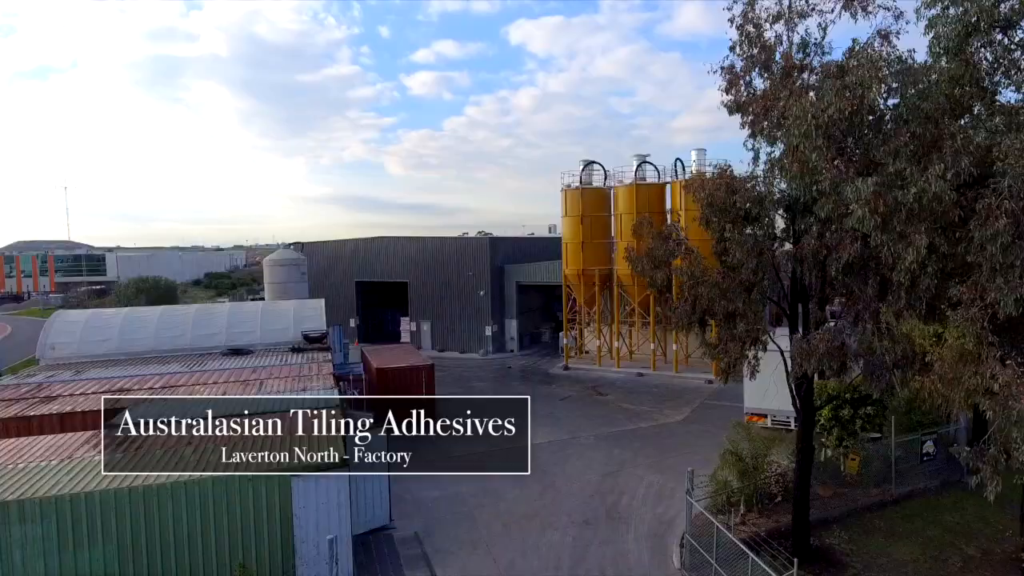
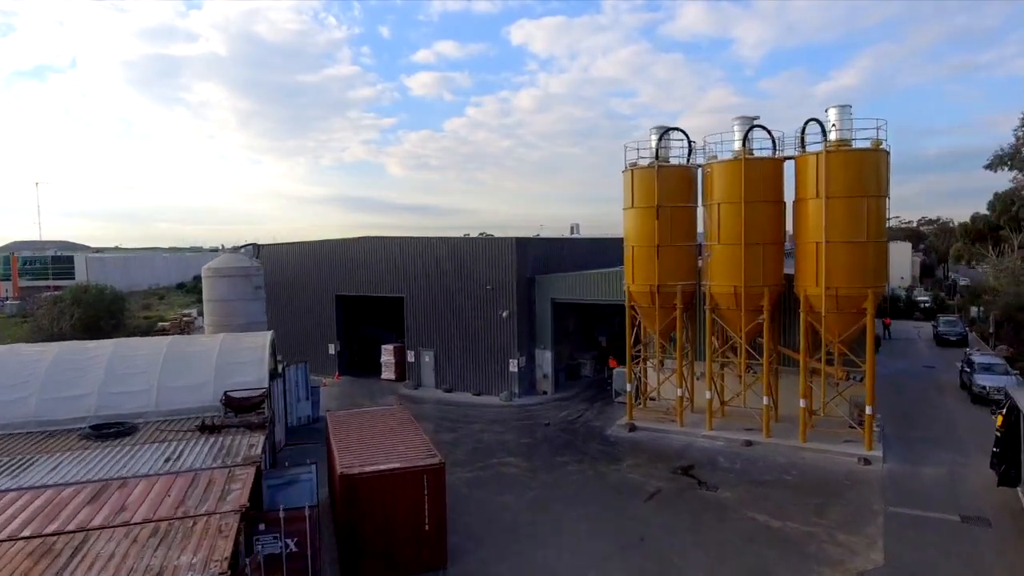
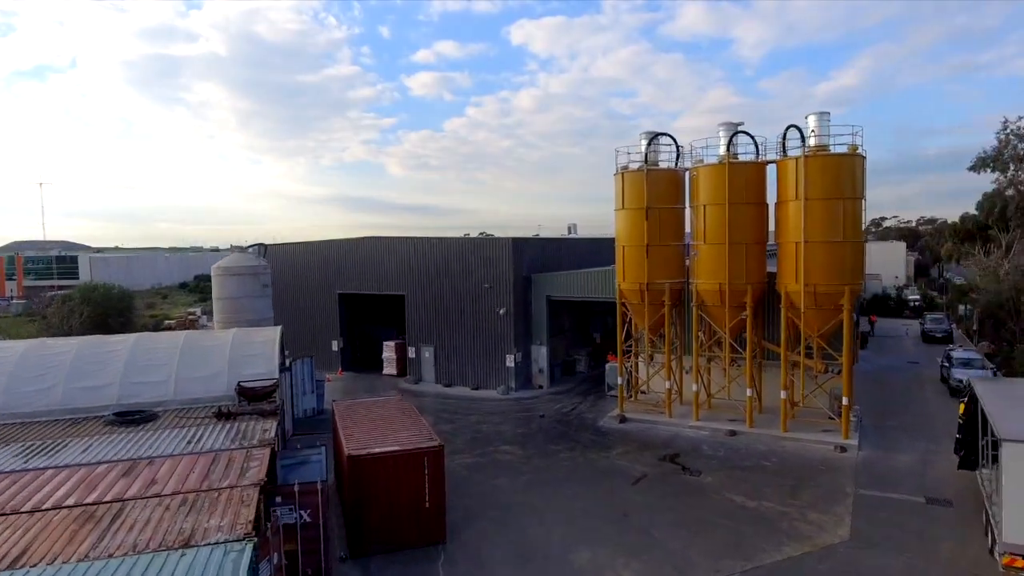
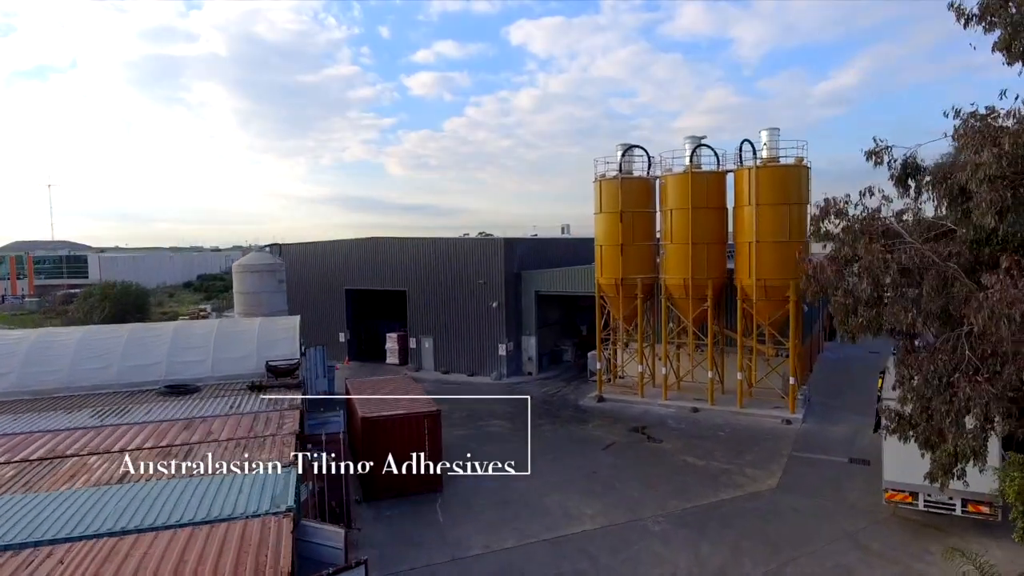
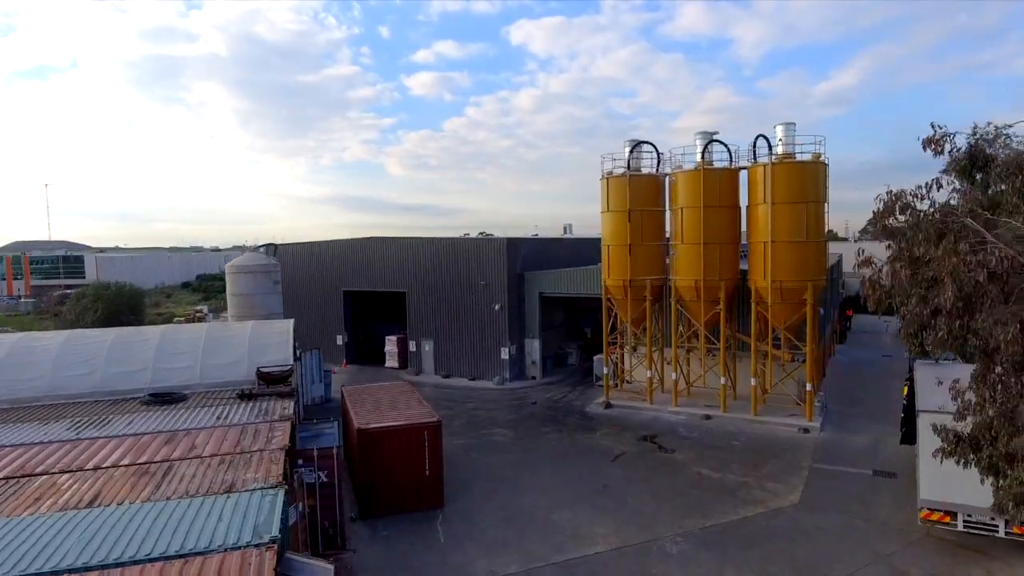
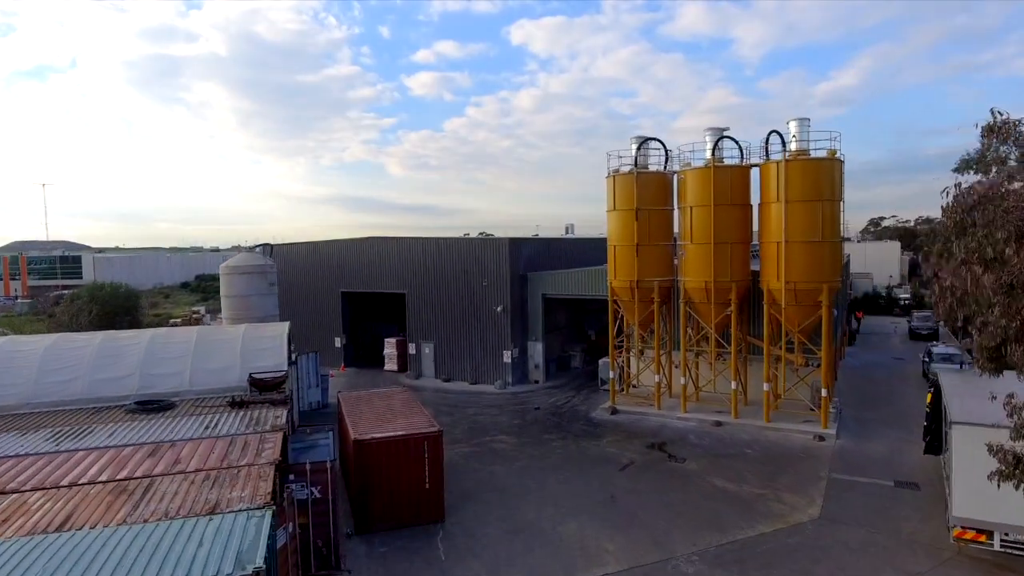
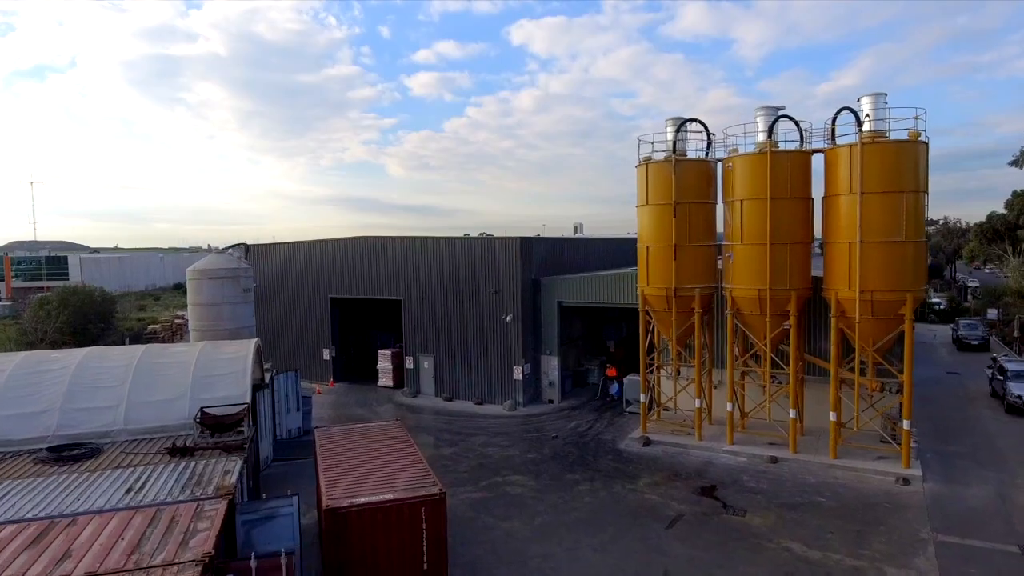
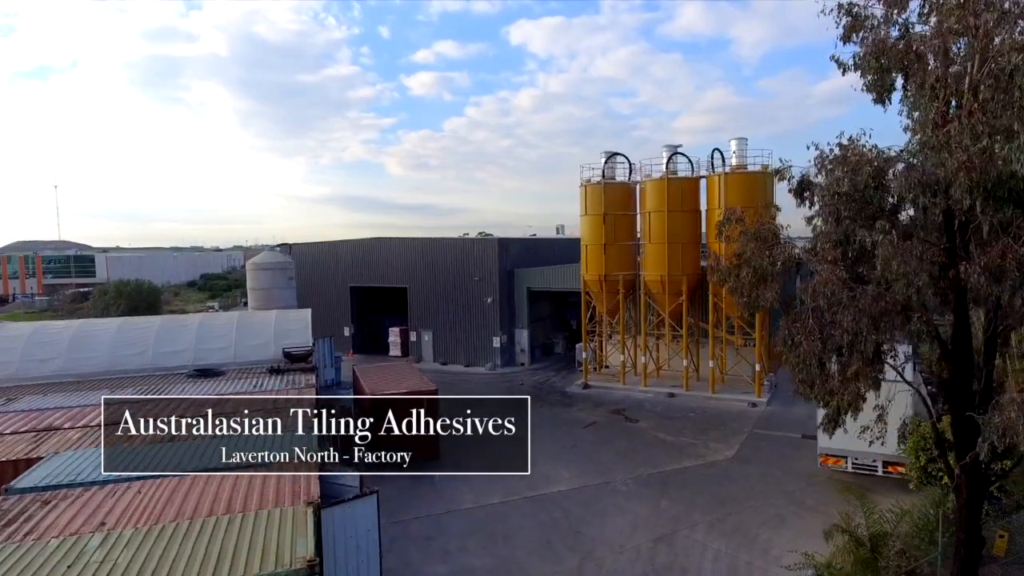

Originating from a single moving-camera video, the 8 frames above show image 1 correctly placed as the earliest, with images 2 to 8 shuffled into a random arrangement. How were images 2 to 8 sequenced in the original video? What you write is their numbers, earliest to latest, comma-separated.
8, 4, 5, 6, 3, 2, 7
